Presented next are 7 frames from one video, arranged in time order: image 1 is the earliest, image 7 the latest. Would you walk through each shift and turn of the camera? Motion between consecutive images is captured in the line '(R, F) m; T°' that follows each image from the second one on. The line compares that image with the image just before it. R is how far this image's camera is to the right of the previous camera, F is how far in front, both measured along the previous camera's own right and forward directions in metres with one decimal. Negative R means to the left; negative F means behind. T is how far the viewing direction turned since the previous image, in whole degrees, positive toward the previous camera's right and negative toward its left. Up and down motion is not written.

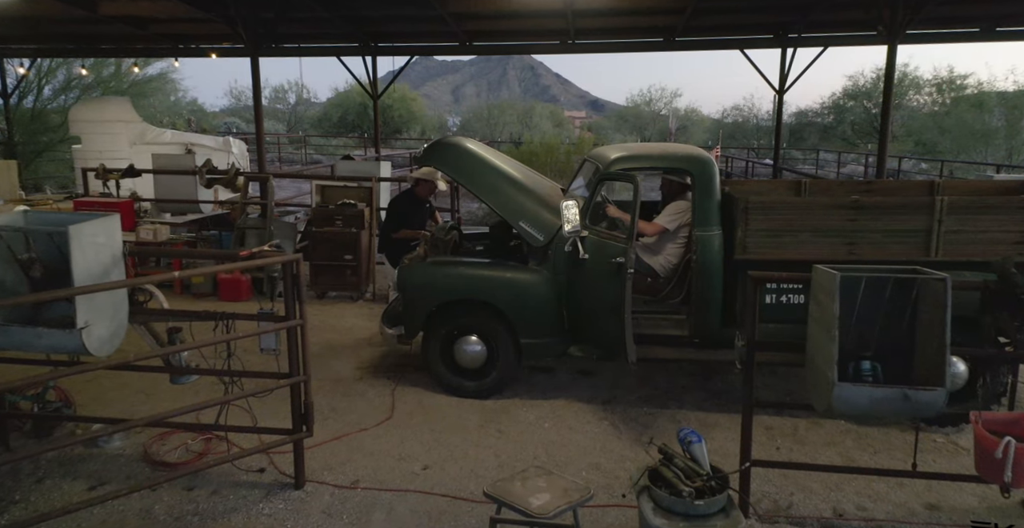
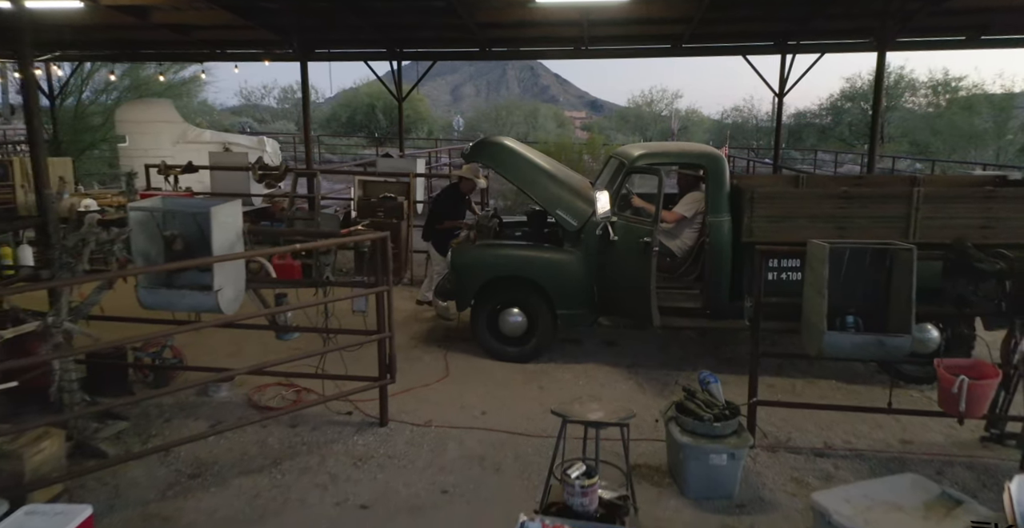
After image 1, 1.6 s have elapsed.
(-0.3, -0.7) m; 0°
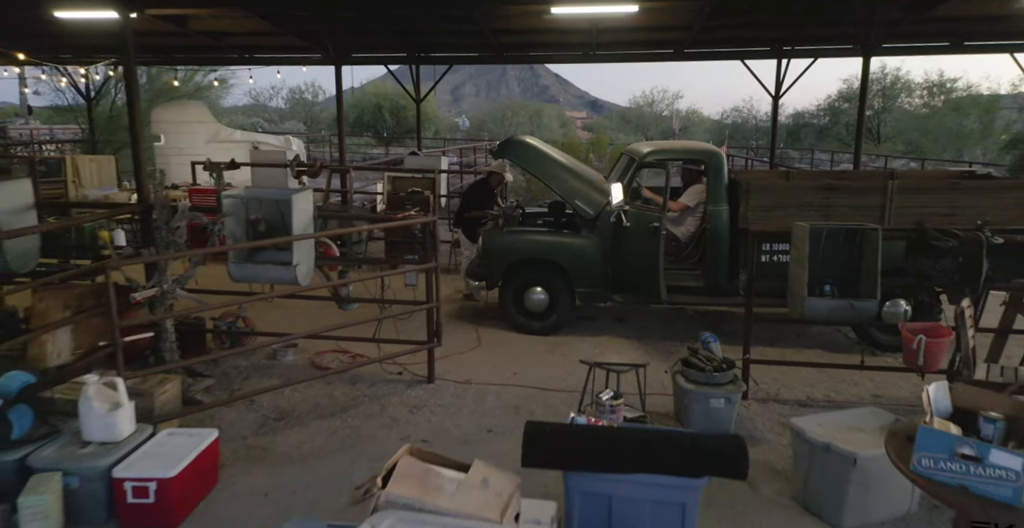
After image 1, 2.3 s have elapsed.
(-0.2, -0.7) m; 0°
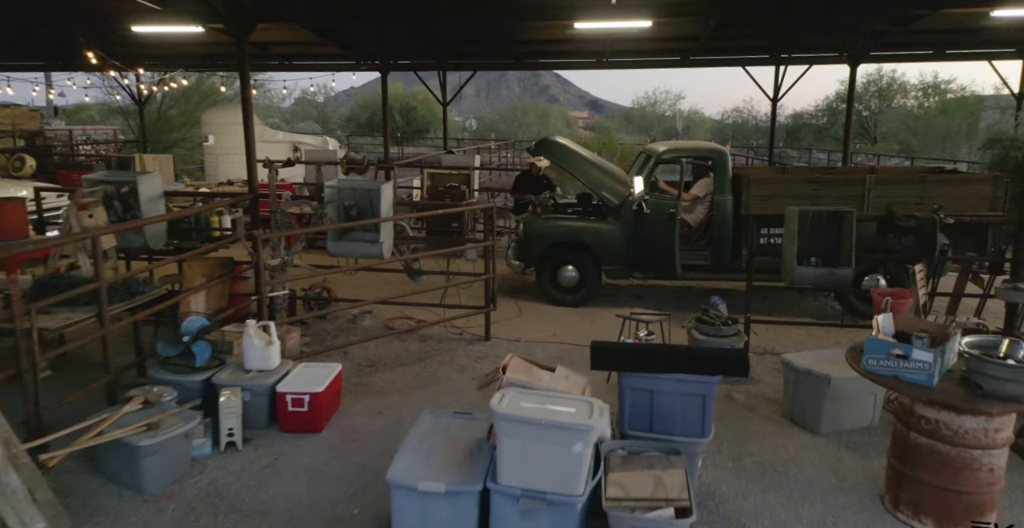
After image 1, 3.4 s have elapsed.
(-0.4, -1.0) m; 0°
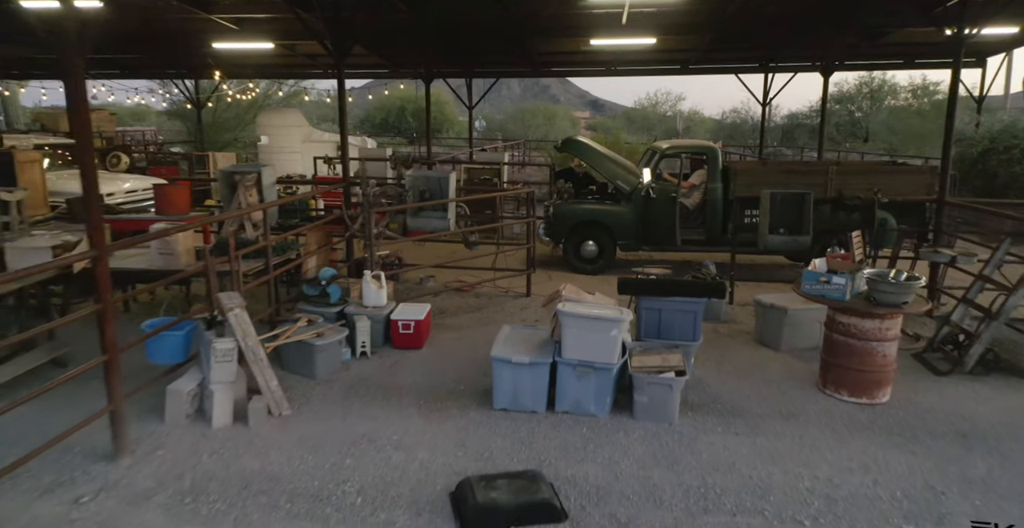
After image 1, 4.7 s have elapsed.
(-0.4, -1.5) m; 0°
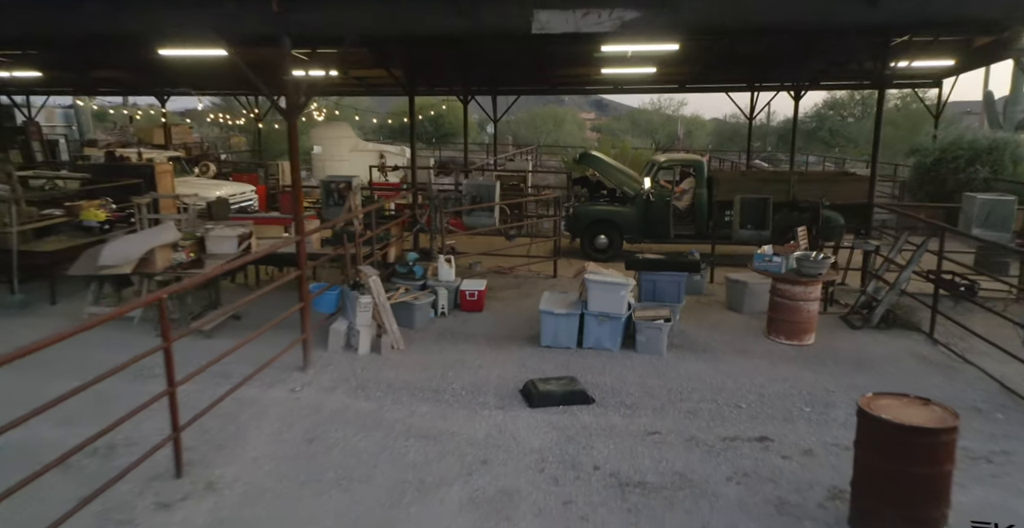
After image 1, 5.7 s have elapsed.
(-0.4, -2.1) m; 0°
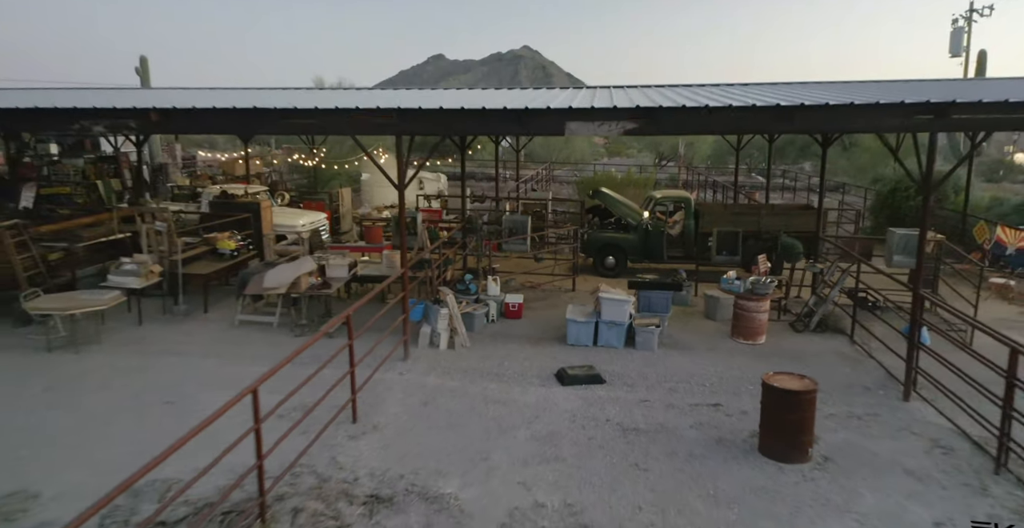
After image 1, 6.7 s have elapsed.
(-0.4, -2.6) m; -1°
